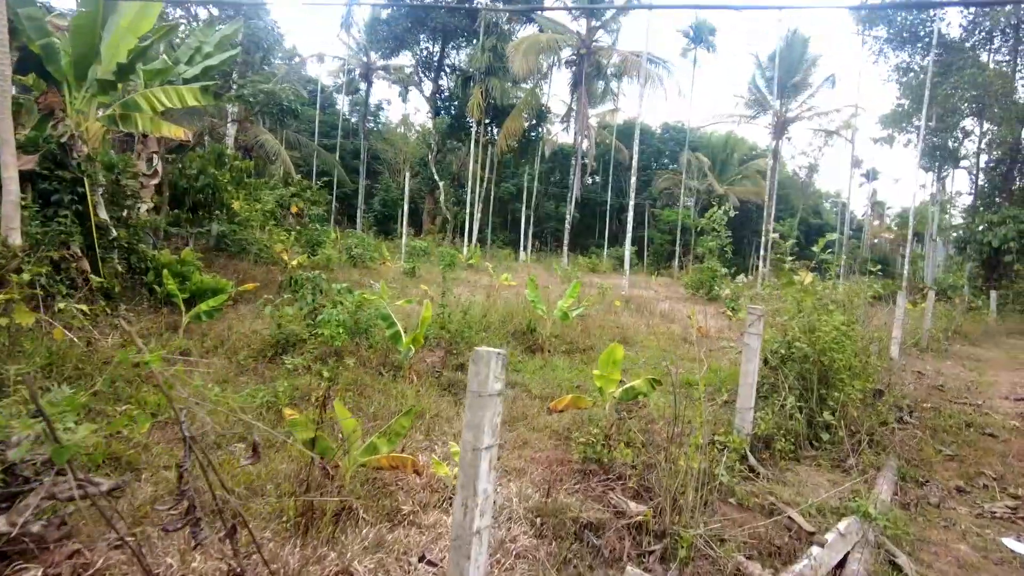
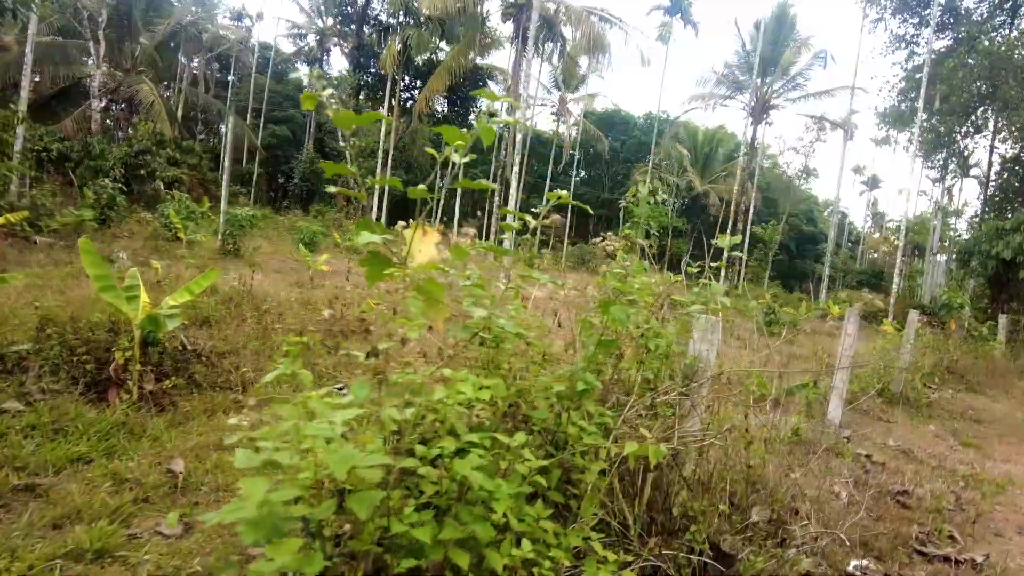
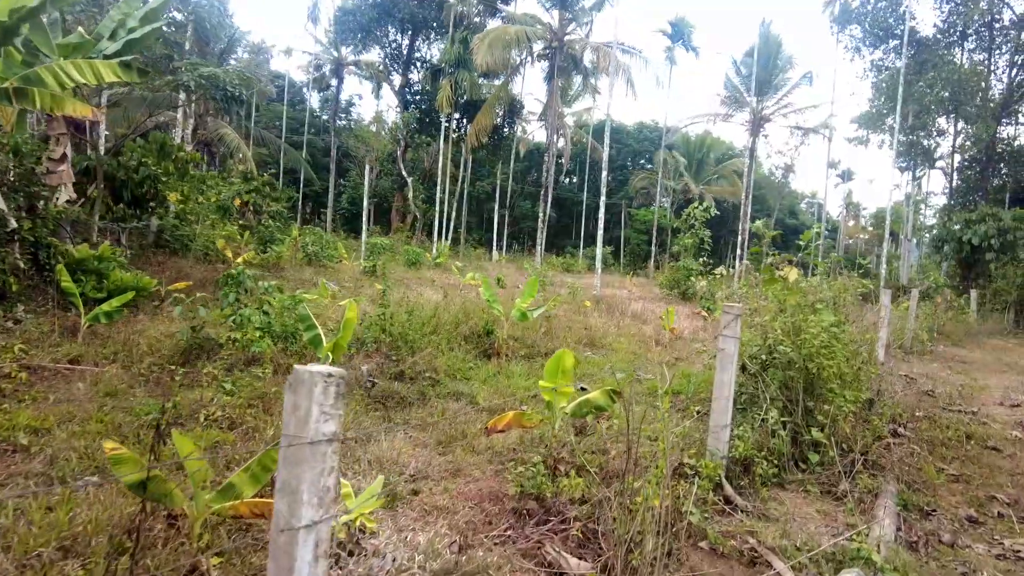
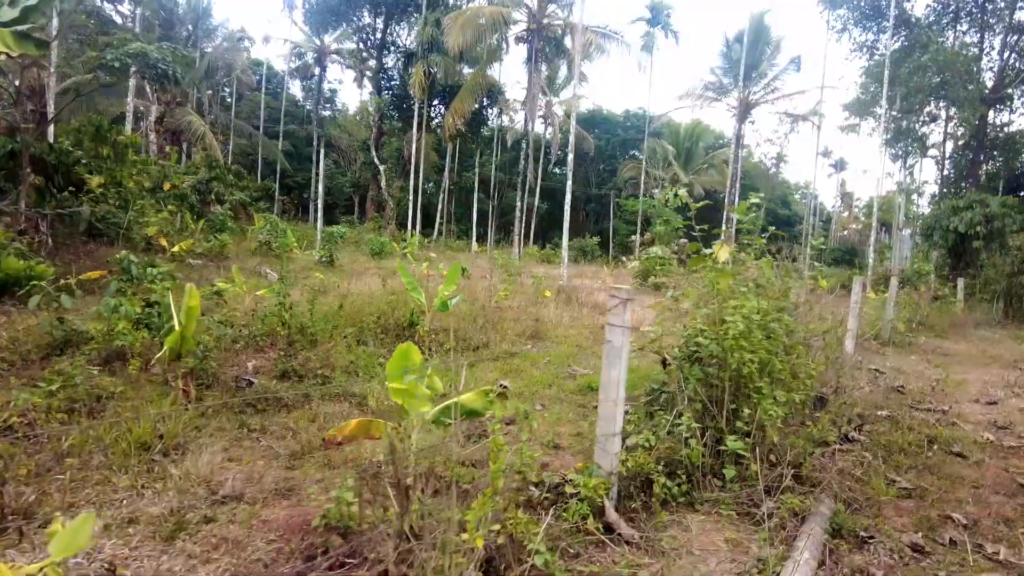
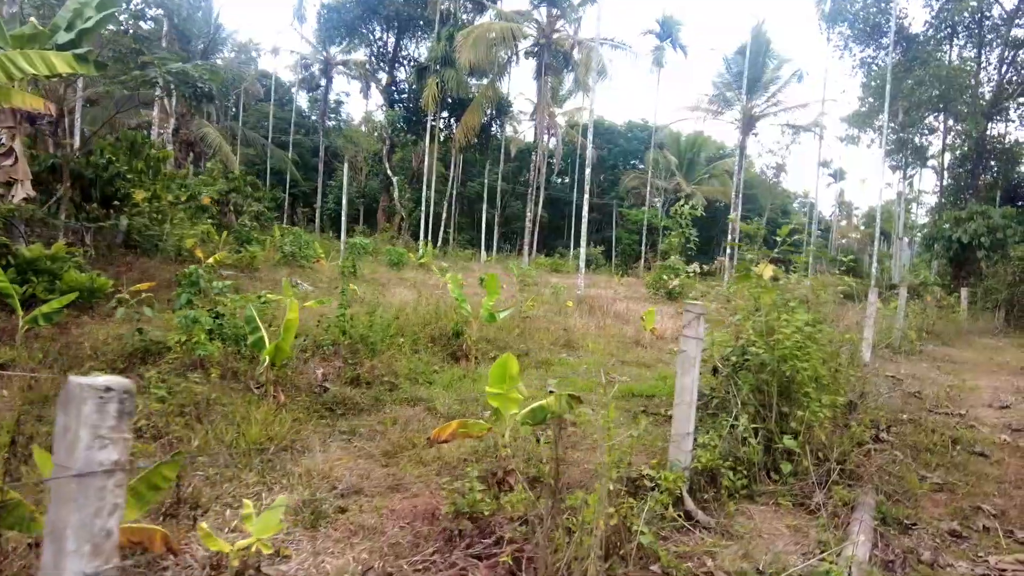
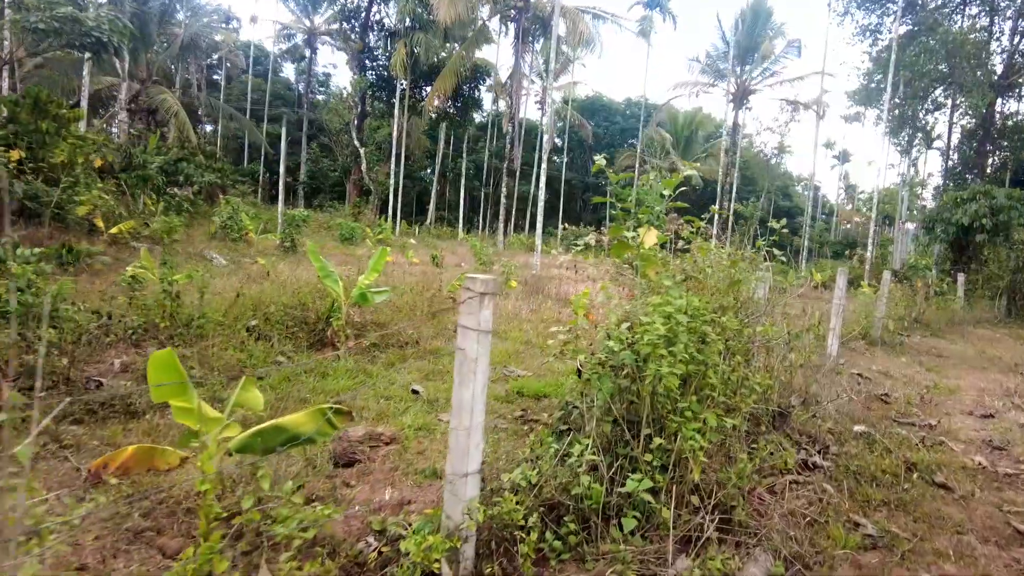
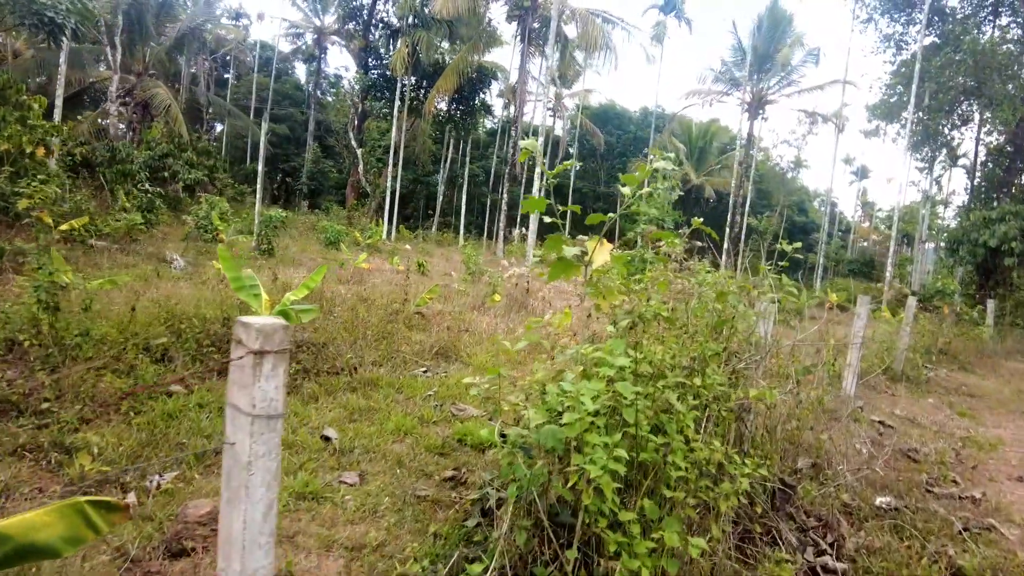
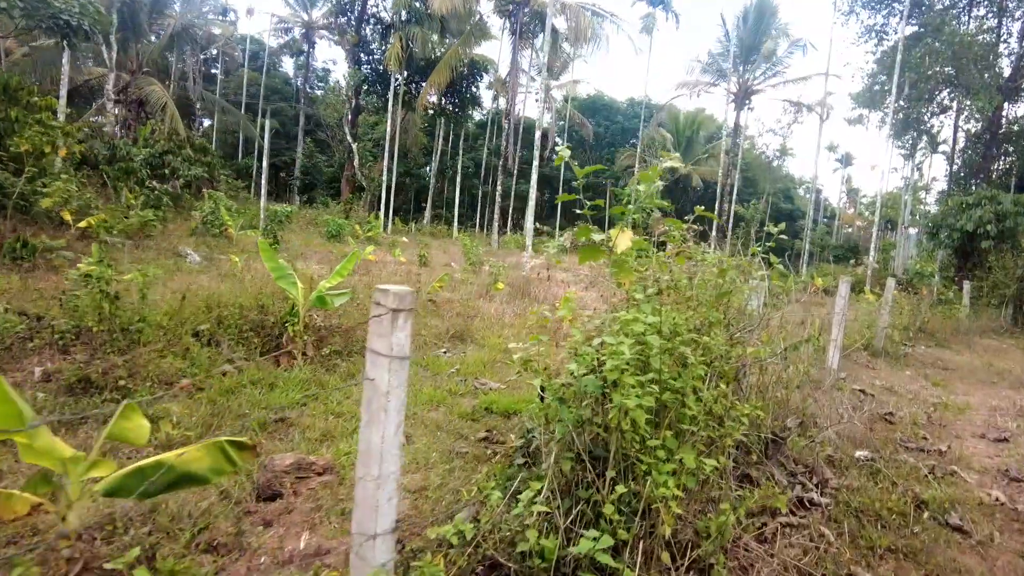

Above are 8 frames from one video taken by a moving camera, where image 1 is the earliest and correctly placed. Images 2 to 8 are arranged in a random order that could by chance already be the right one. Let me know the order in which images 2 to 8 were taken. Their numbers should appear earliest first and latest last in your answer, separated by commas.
3, 5, 4, 6, 8, 7, 2
